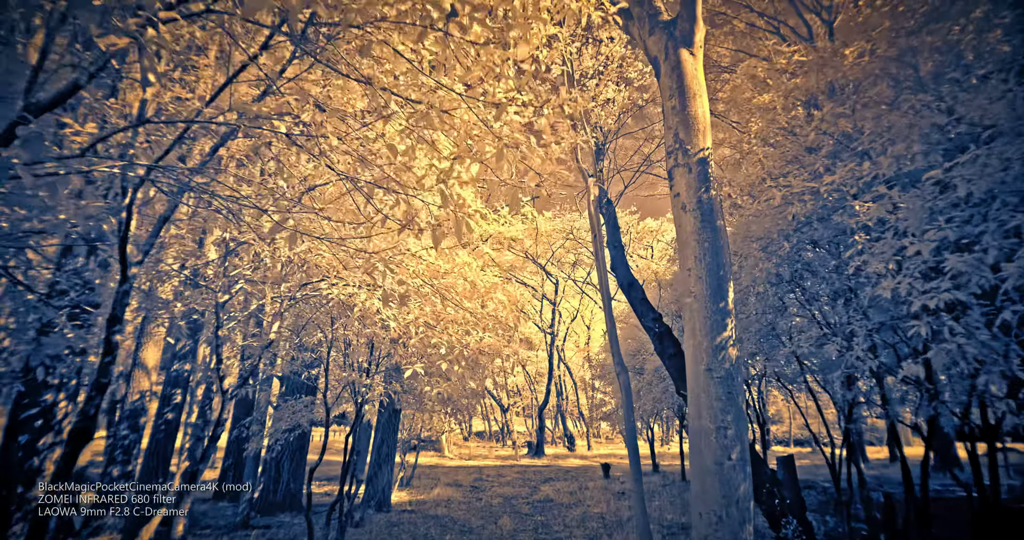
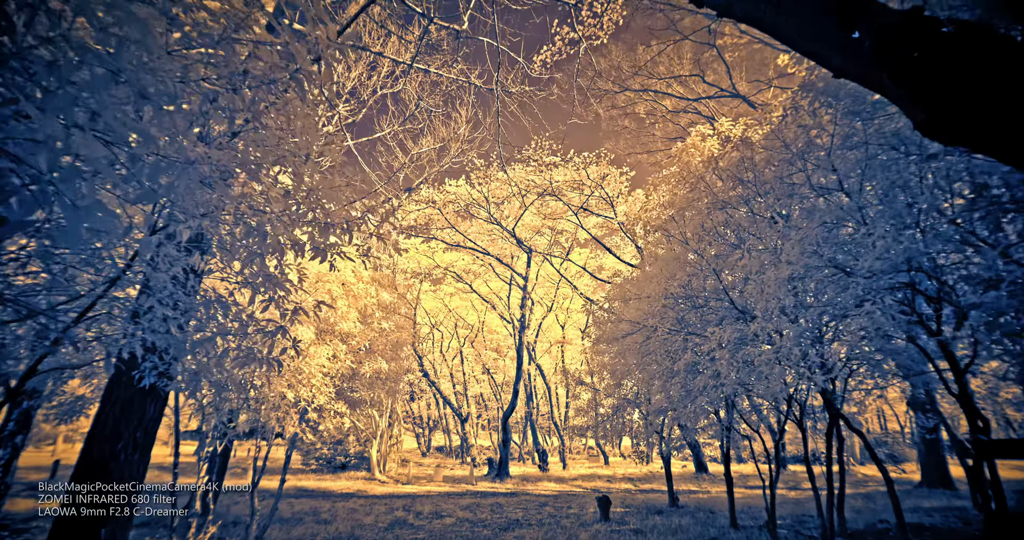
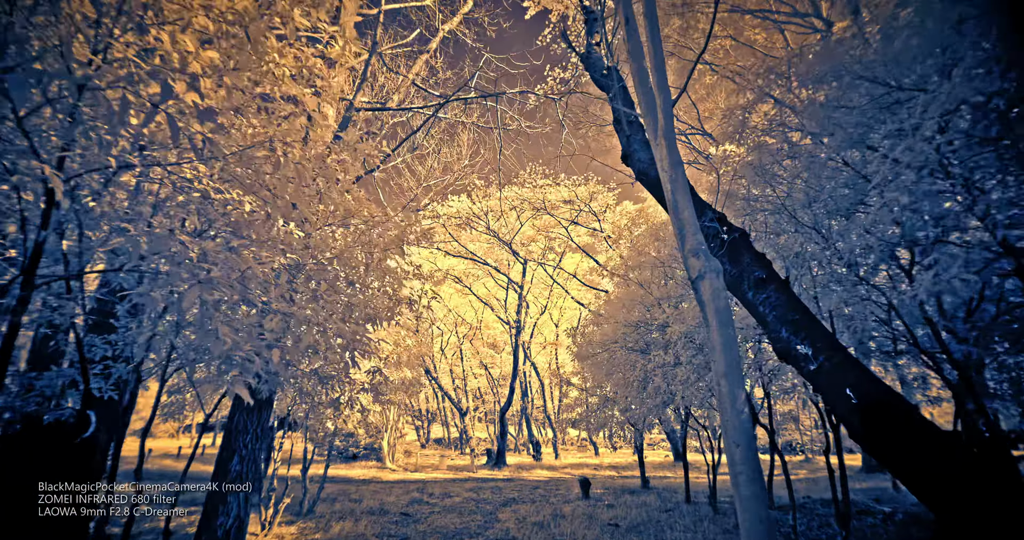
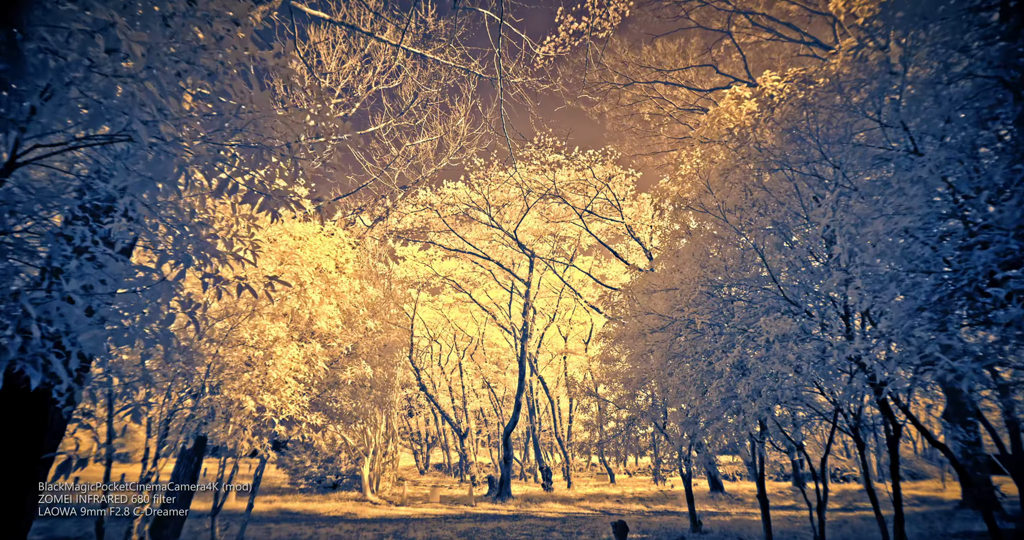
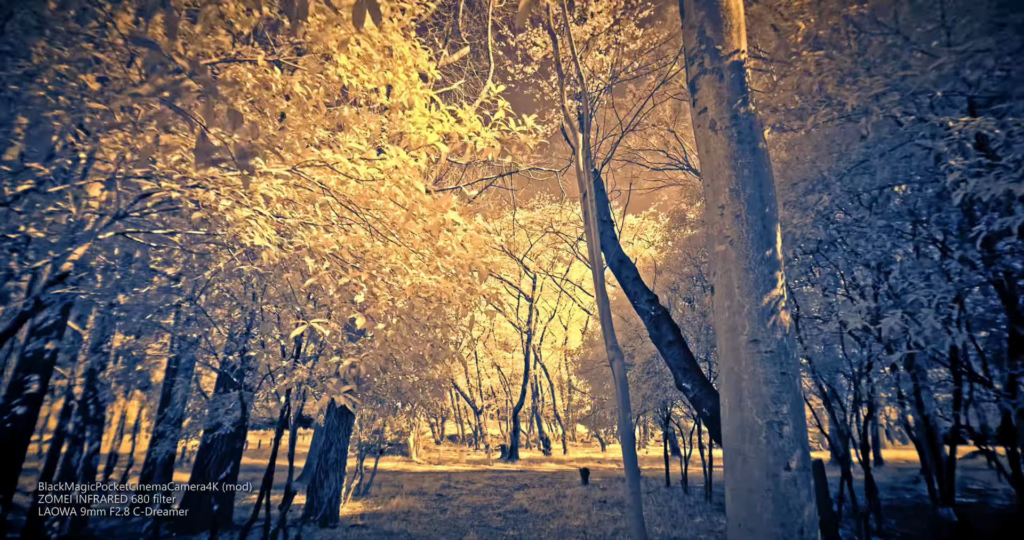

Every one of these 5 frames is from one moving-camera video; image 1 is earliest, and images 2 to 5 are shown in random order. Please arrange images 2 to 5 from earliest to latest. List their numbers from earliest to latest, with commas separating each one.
5, 3, 2, 4
